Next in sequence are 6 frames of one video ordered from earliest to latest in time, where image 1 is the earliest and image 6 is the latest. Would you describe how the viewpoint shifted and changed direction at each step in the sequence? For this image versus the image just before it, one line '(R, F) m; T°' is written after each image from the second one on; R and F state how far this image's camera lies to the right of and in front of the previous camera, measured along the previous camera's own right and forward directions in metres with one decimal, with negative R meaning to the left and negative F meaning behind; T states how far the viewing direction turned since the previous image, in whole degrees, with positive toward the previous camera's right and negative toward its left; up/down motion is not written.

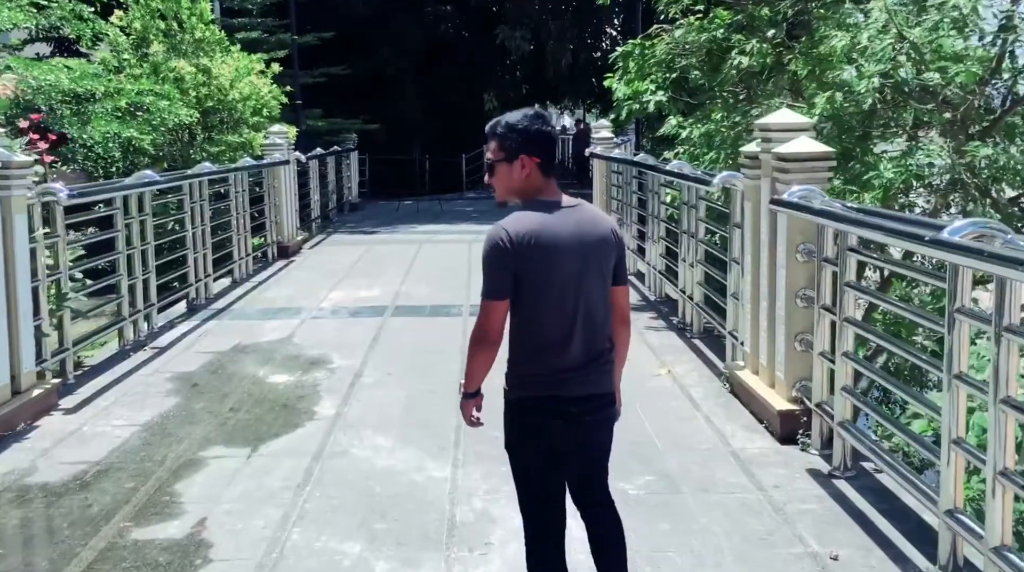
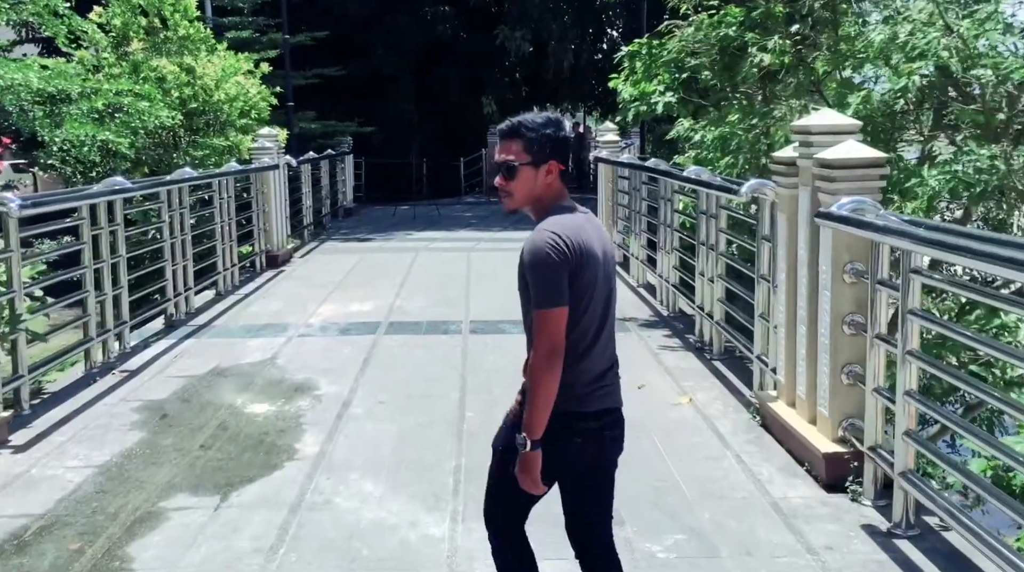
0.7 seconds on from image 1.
(0.0, +0.6) m; 0°
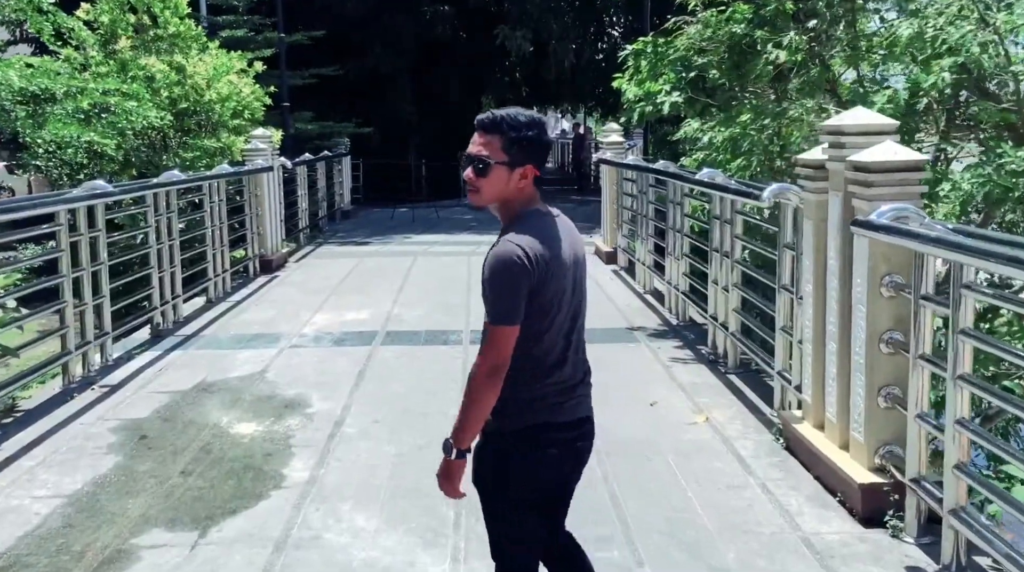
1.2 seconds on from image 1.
(0.0, +0.3) m; 0°
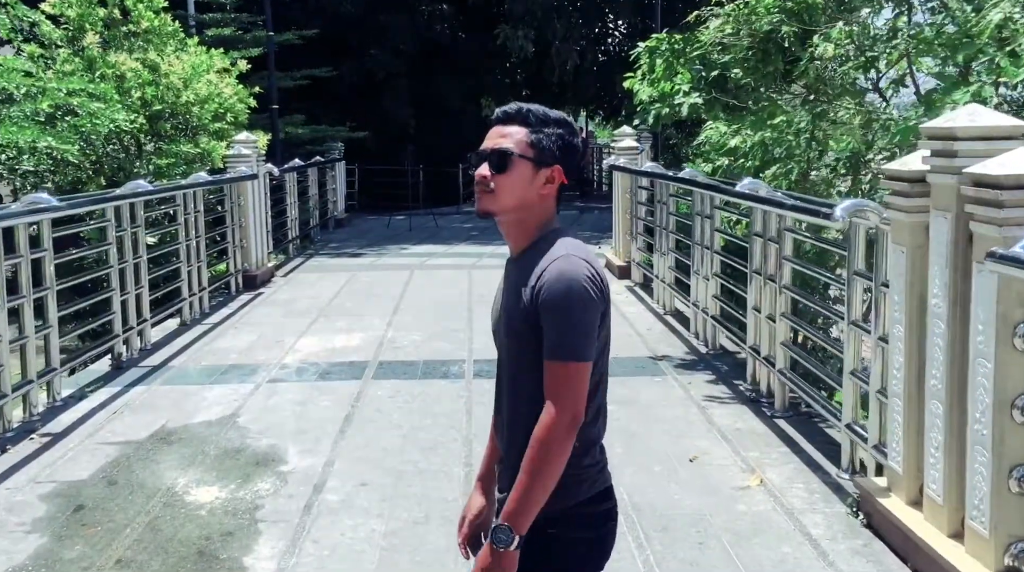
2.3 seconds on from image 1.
(-0.1, +0.9) m; 0°
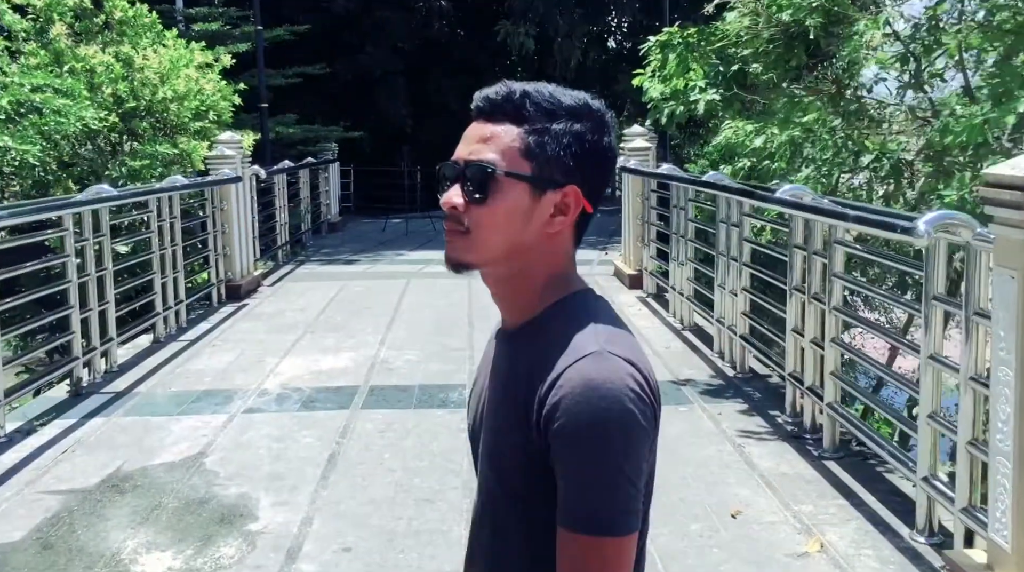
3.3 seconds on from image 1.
(-0.1, +0.7) m; 0°
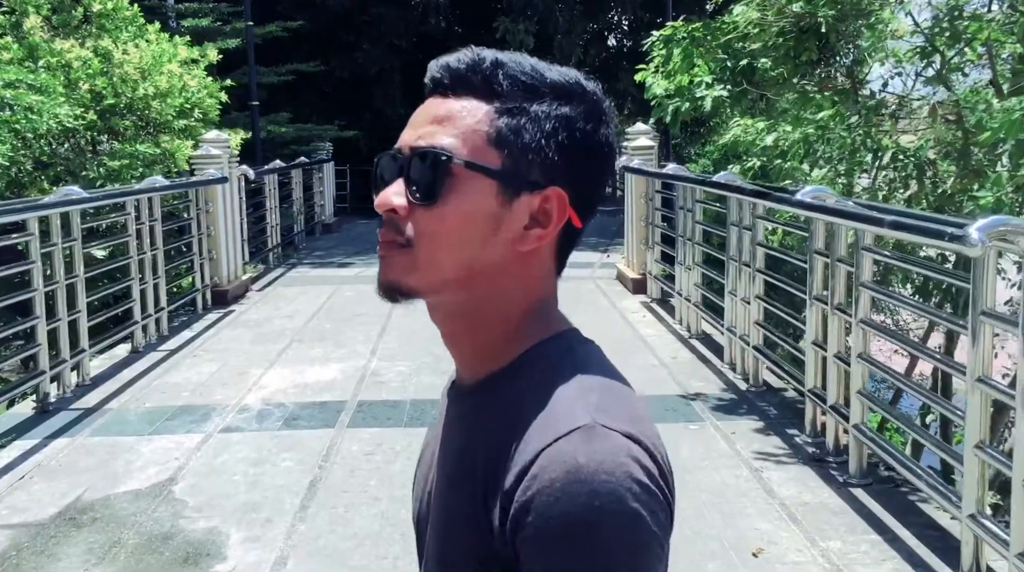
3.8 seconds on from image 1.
(0.0, +0.4) m; 0°
